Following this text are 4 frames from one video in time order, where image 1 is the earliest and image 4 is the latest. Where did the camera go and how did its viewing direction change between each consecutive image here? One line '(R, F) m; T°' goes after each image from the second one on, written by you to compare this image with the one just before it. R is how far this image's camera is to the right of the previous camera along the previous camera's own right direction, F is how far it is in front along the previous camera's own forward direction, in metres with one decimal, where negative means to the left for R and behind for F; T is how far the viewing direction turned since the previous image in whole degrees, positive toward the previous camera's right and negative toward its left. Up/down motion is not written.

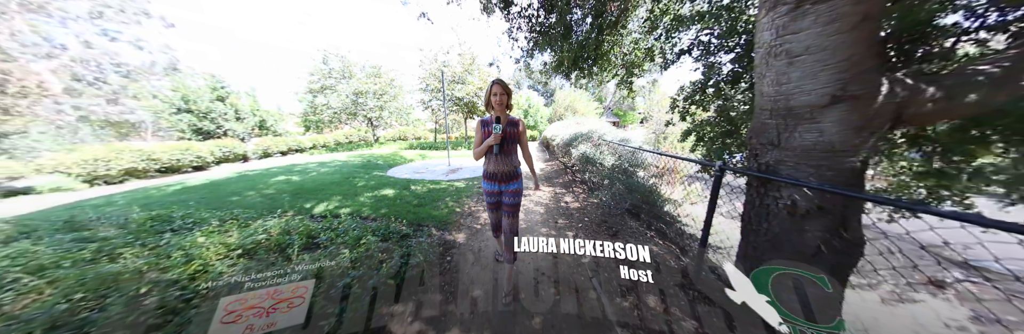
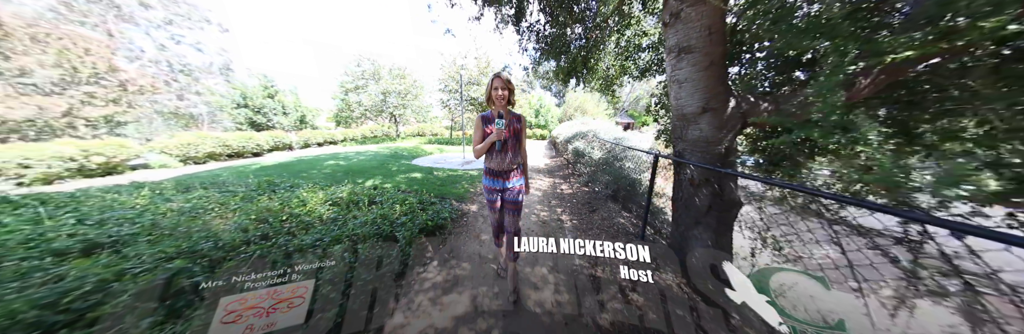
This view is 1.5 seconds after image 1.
(+0.1, -0.7) m; -3°
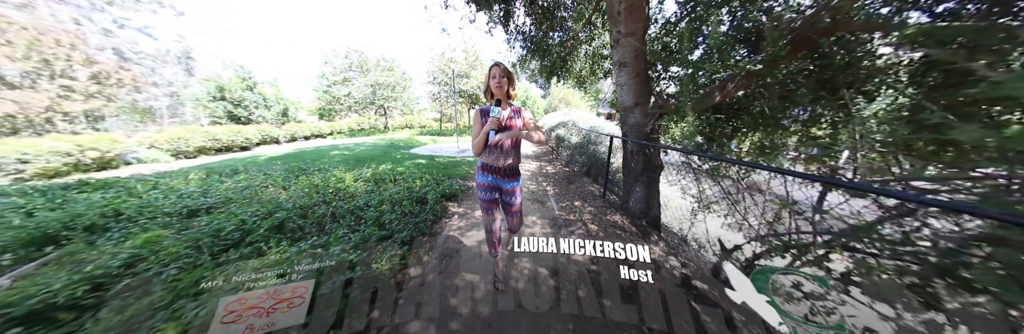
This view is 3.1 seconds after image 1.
(-0.1, -0.7) m; +4°
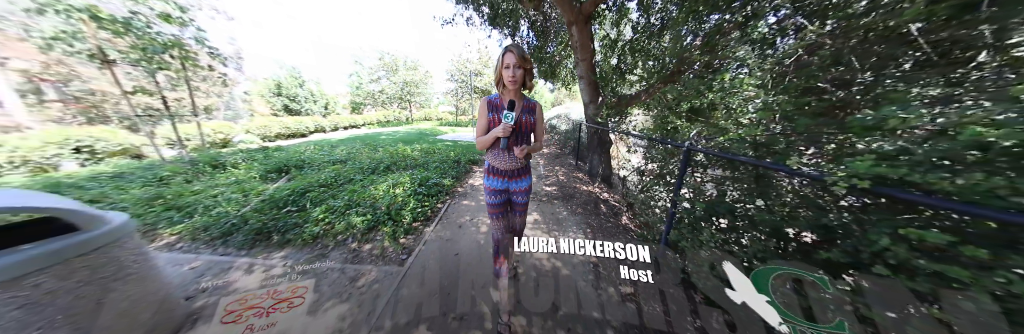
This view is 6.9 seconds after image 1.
(+0.2, -1.6) m; -3°
